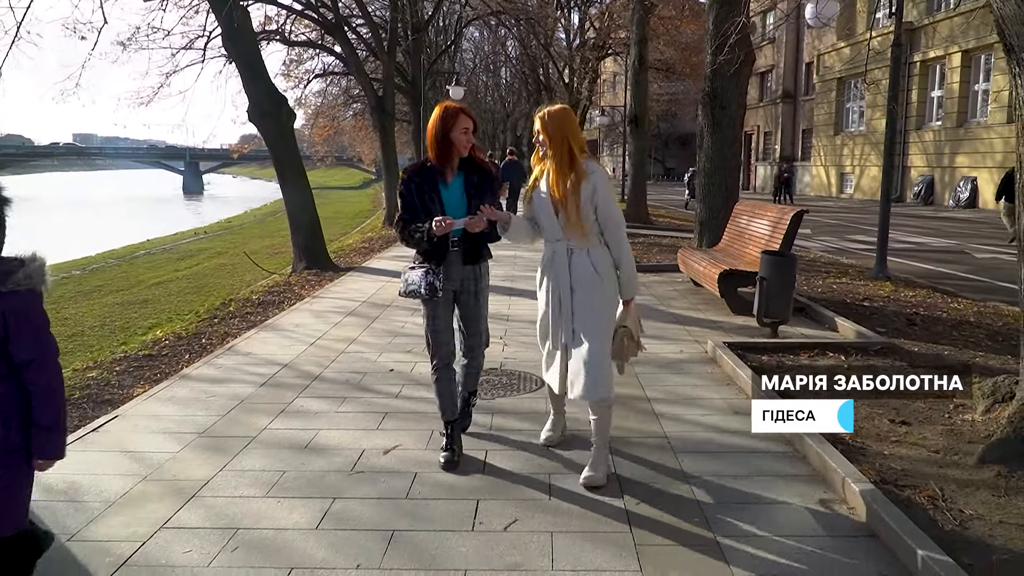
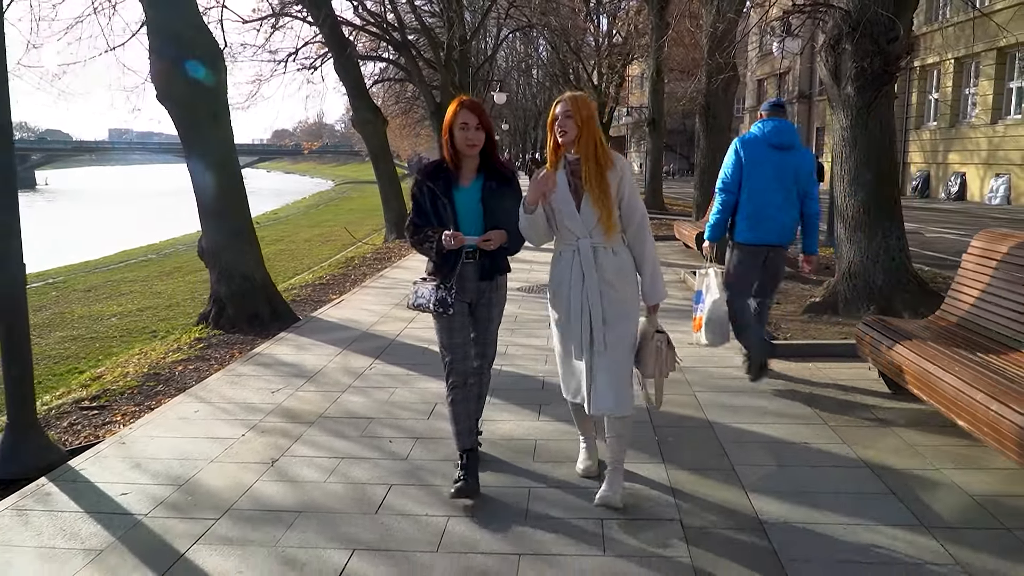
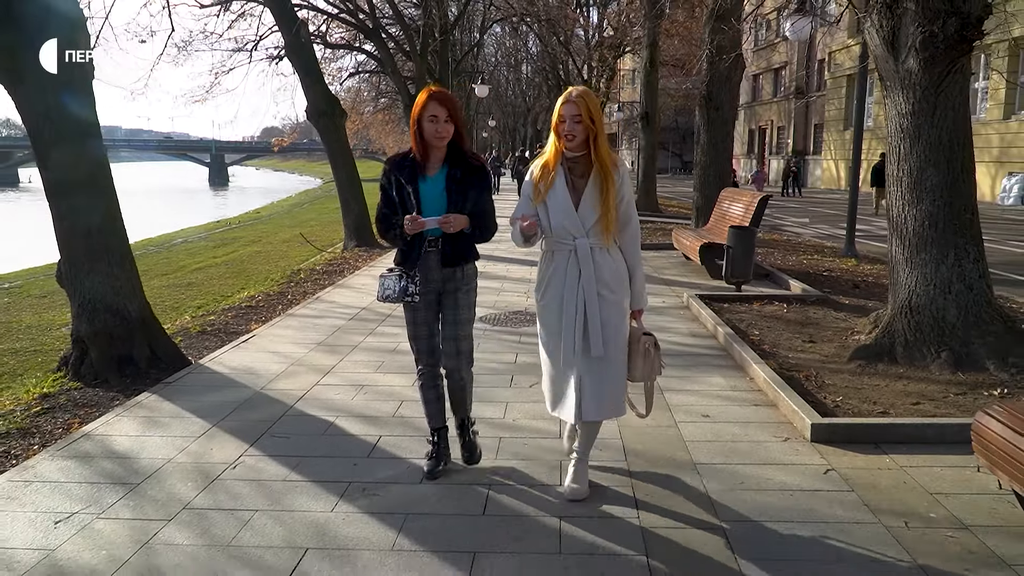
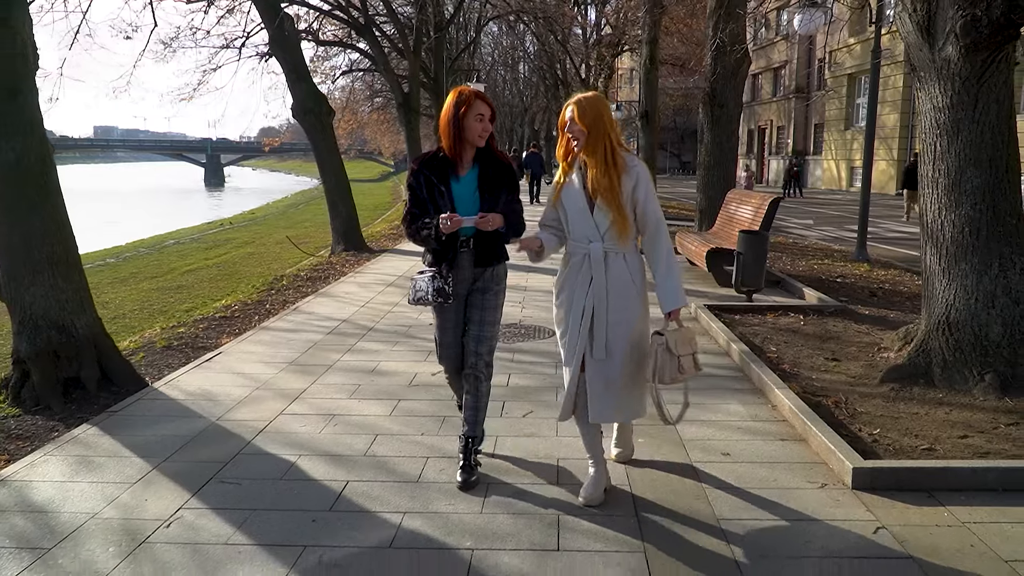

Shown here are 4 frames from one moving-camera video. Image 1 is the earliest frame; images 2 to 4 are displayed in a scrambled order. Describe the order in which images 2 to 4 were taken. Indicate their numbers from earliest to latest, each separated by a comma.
4, 3, 2
